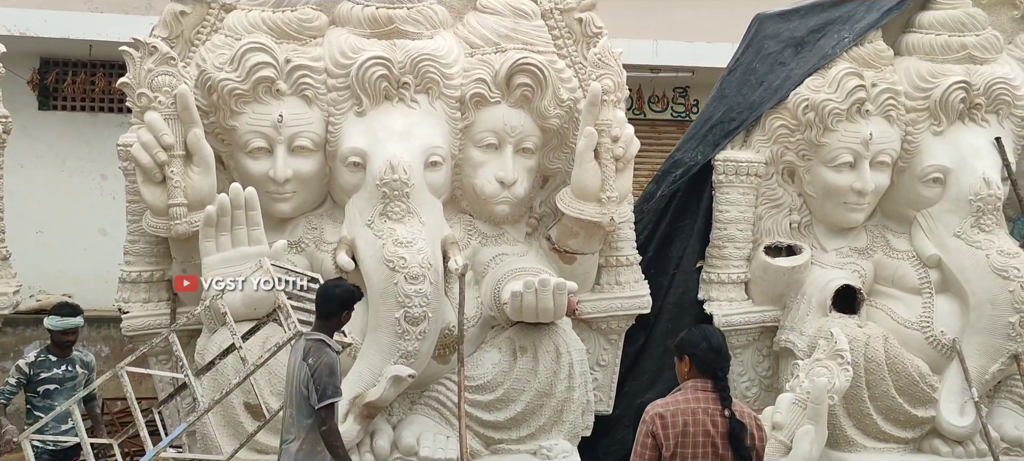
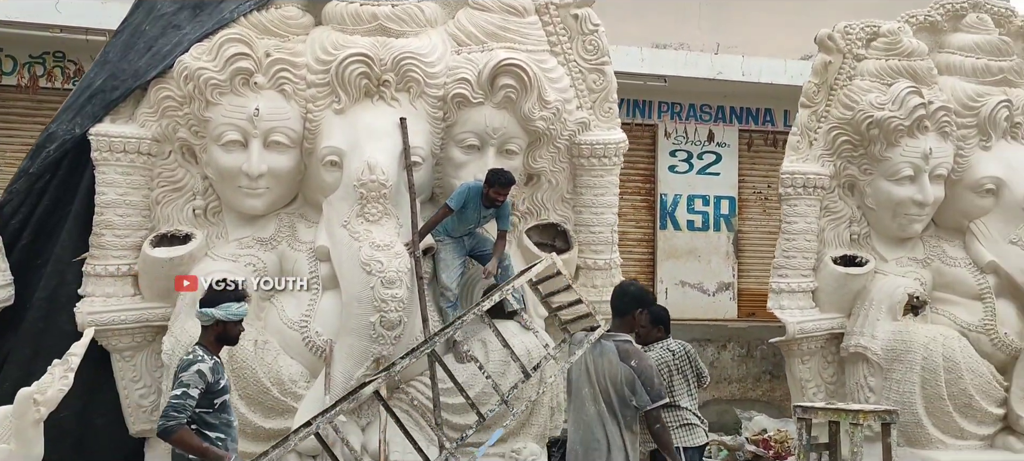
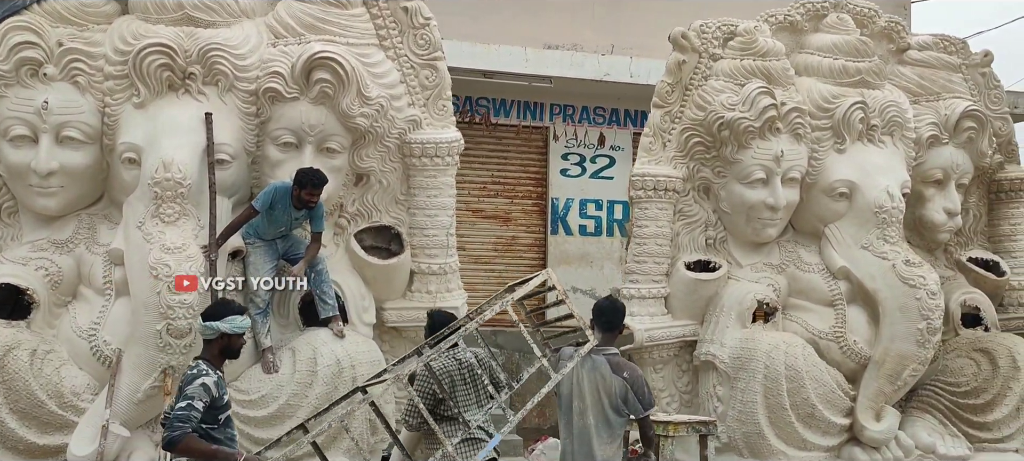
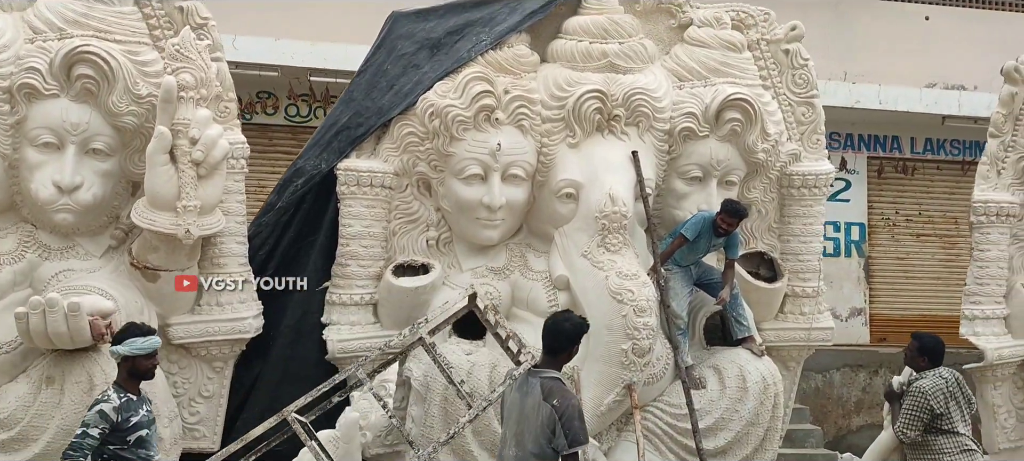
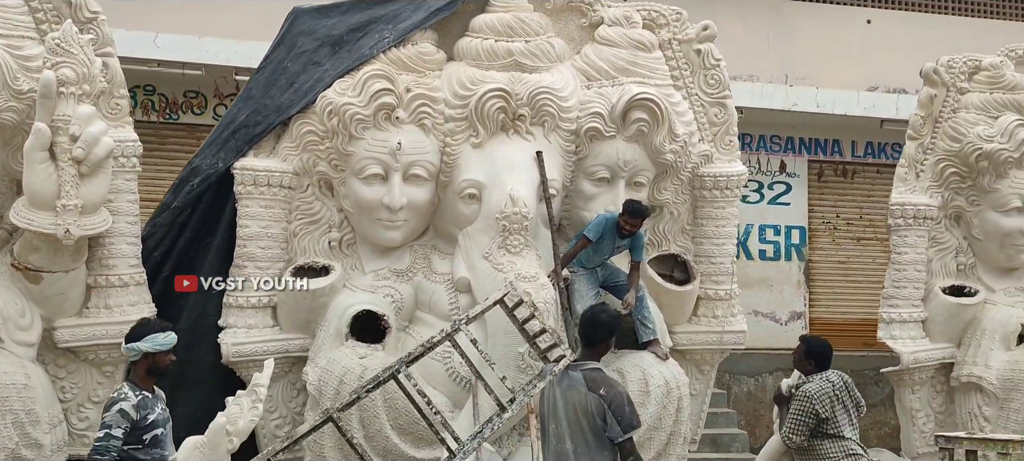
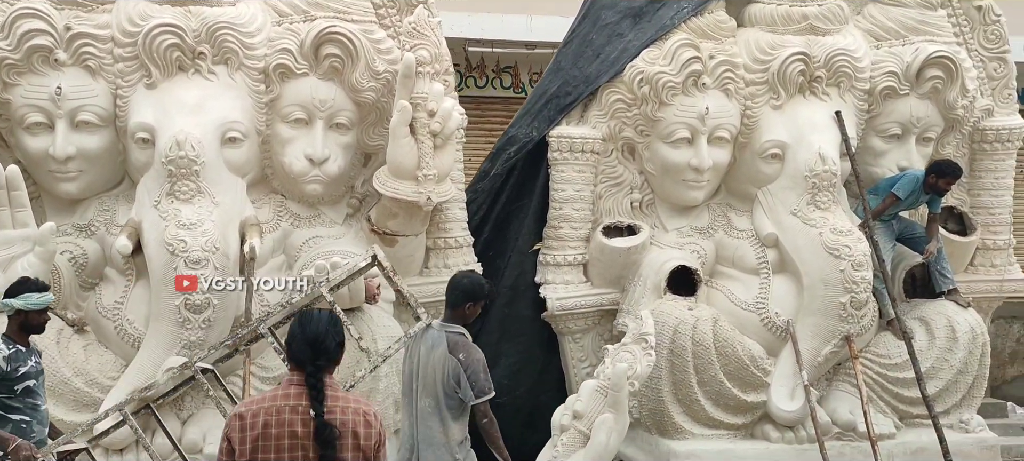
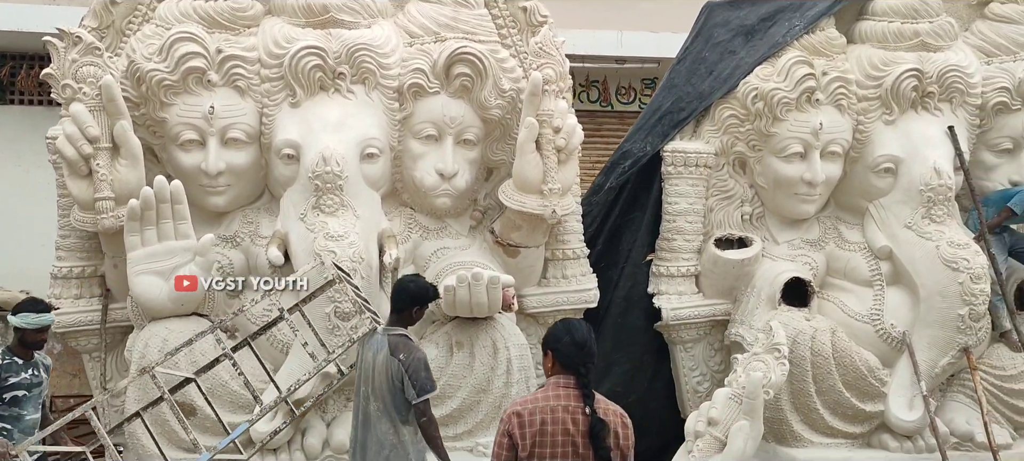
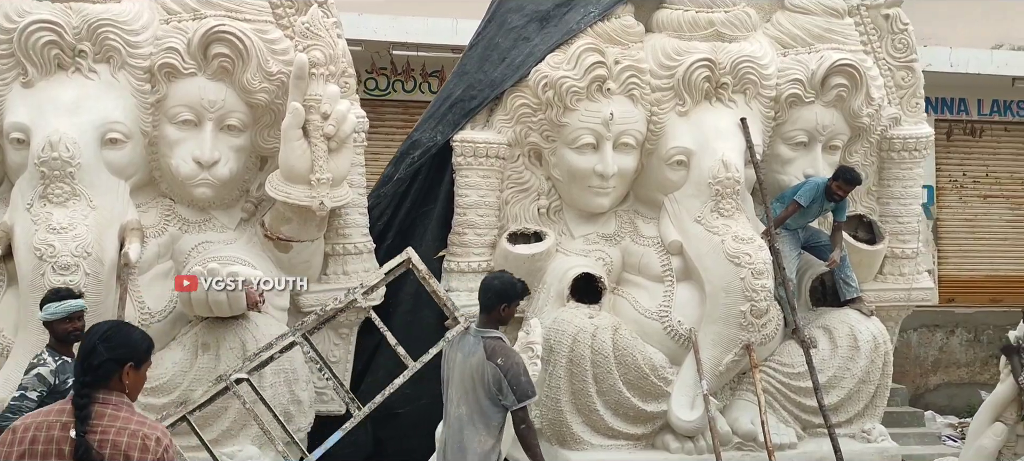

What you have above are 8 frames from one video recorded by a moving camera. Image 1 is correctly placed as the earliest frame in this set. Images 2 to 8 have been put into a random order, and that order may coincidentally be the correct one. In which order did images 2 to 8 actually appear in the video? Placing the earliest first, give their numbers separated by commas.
7, 6, 8, 4, 5, 2, 3
